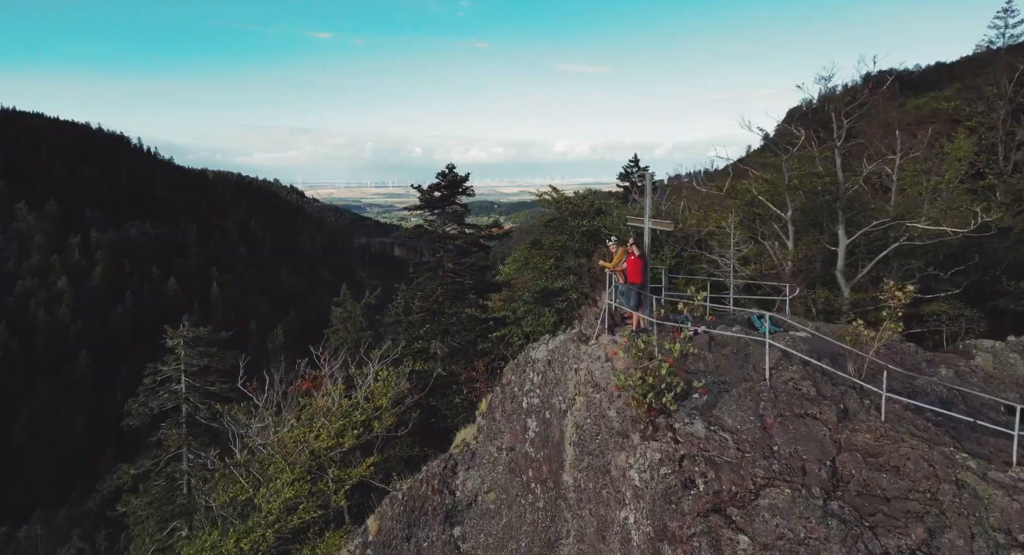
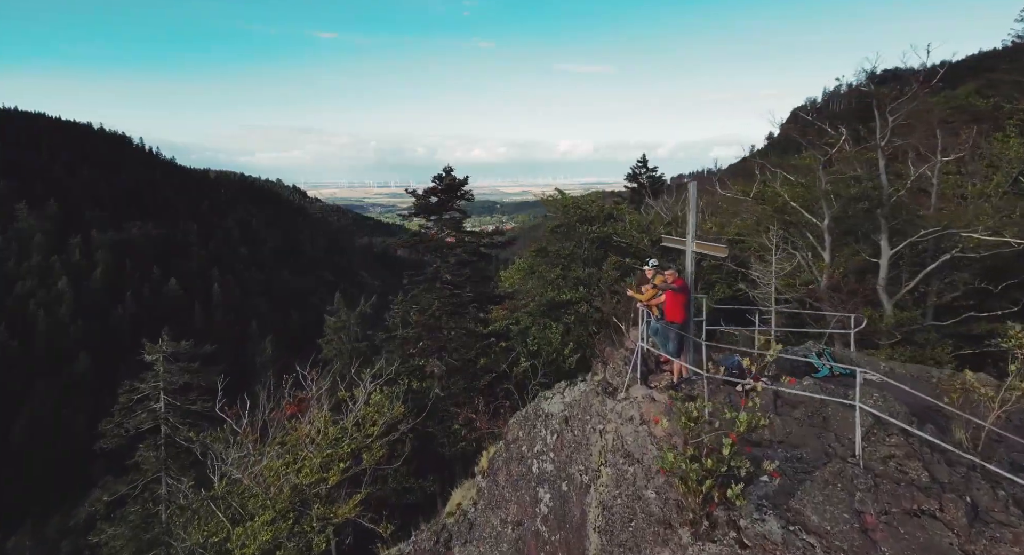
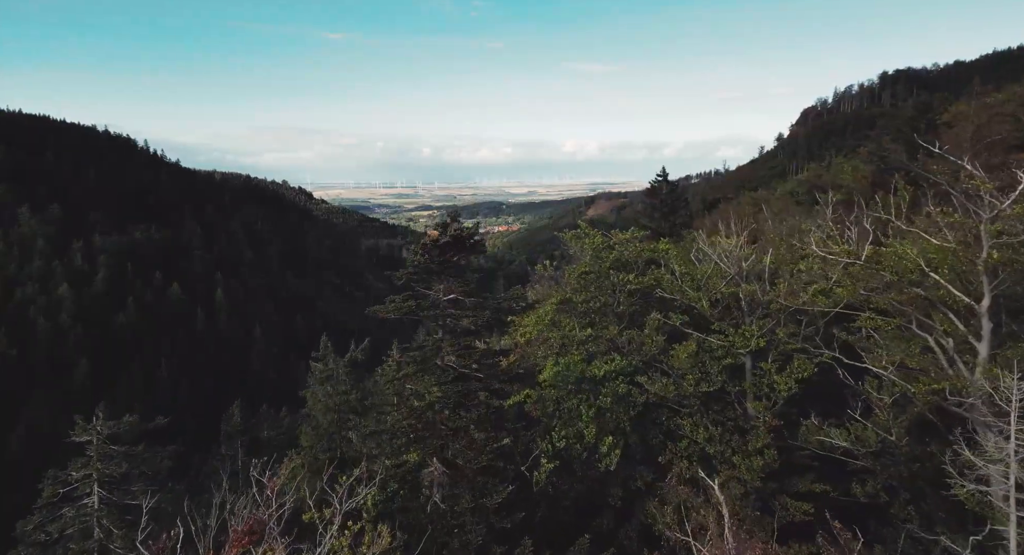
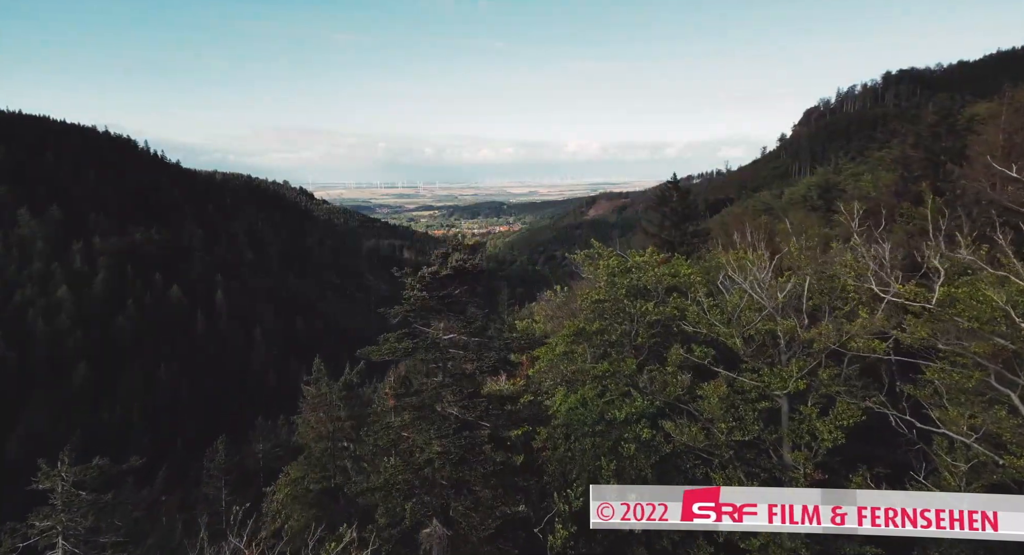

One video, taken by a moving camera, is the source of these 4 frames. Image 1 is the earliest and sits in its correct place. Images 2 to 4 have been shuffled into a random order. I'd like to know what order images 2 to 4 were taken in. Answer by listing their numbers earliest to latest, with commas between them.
2, 3, 4
